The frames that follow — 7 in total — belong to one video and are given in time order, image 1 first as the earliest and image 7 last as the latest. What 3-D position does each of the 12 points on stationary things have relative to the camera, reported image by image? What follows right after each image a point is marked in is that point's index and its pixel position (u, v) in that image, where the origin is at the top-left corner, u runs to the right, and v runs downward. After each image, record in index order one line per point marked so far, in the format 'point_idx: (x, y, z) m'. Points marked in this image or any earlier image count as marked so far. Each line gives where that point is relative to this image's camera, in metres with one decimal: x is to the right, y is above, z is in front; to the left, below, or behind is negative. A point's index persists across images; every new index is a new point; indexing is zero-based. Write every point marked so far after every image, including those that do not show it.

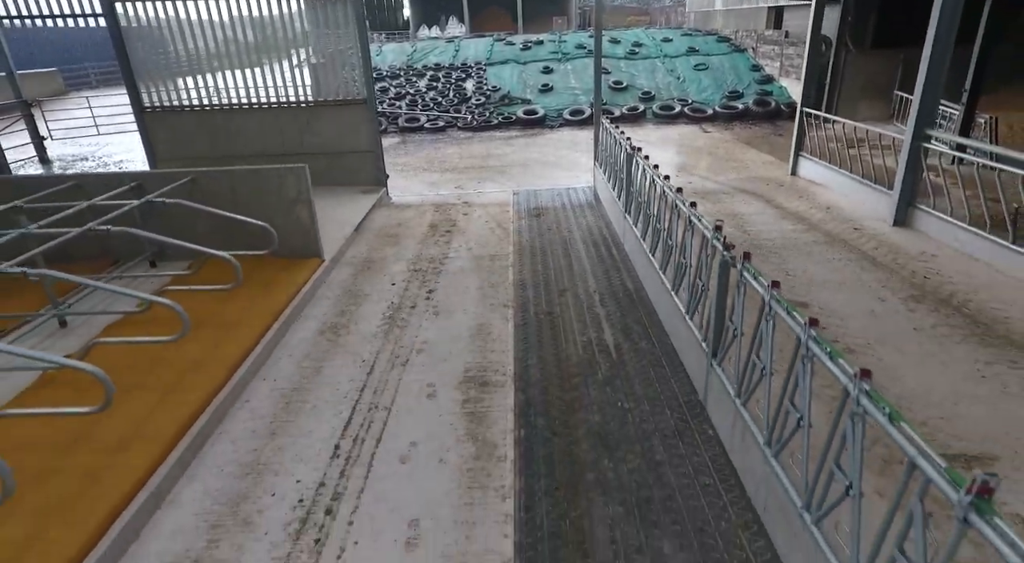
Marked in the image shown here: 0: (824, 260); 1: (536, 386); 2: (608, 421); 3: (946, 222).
0: (+1.8, +0.1, +3.5) m
1: (+0.1, -0.4, +2.6) m
2: (+0.4, -0.5, +2.3) m
3: (+2.6, +0.4, +3.7) m
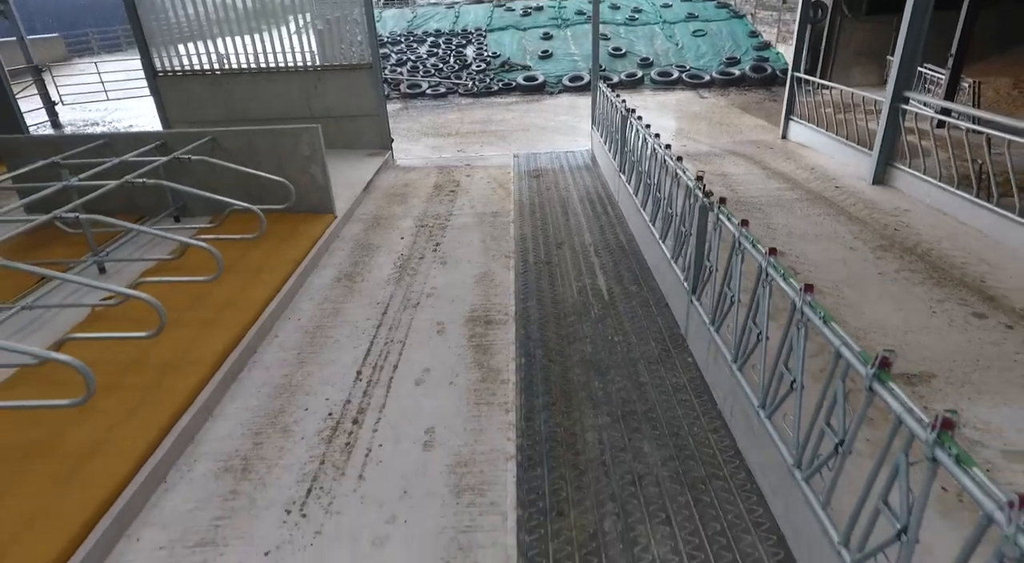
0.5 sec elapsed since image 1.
0: (+1.8, +0.4, +3.8) m
1: (+0.1, -0.2, +2.9) m
2: (+0.4, -0.3, +2.6) m
3: (+2.6, +0.7, +4.0) m
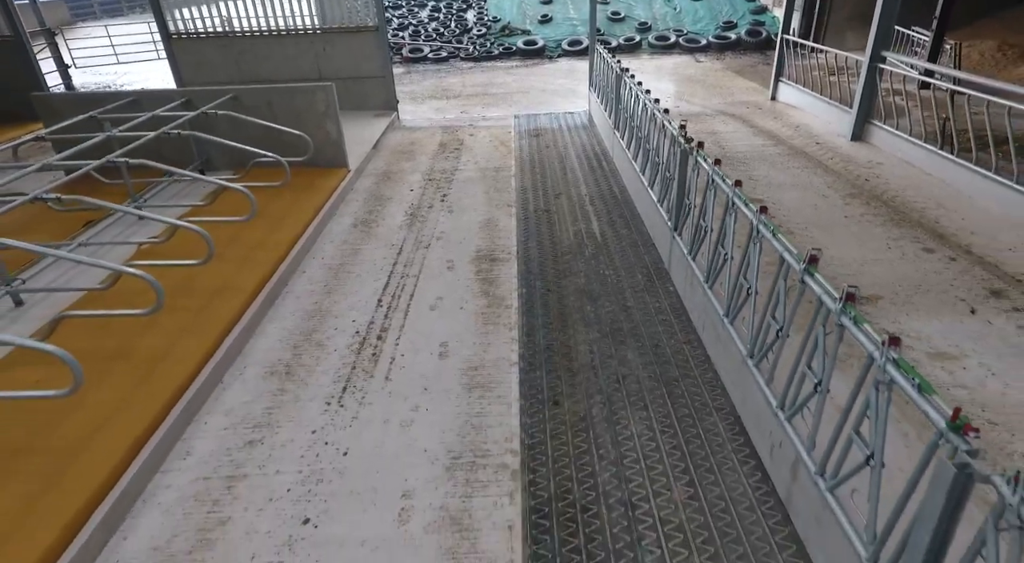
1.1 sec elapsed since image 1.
0: (+1.8, +0.8, +4.1) m
1: (+0.1, +0.1, +3.2) m
2: (+0.4, 0.0, +3.0) m
3: (+2.6, +1.0, +4.3) m
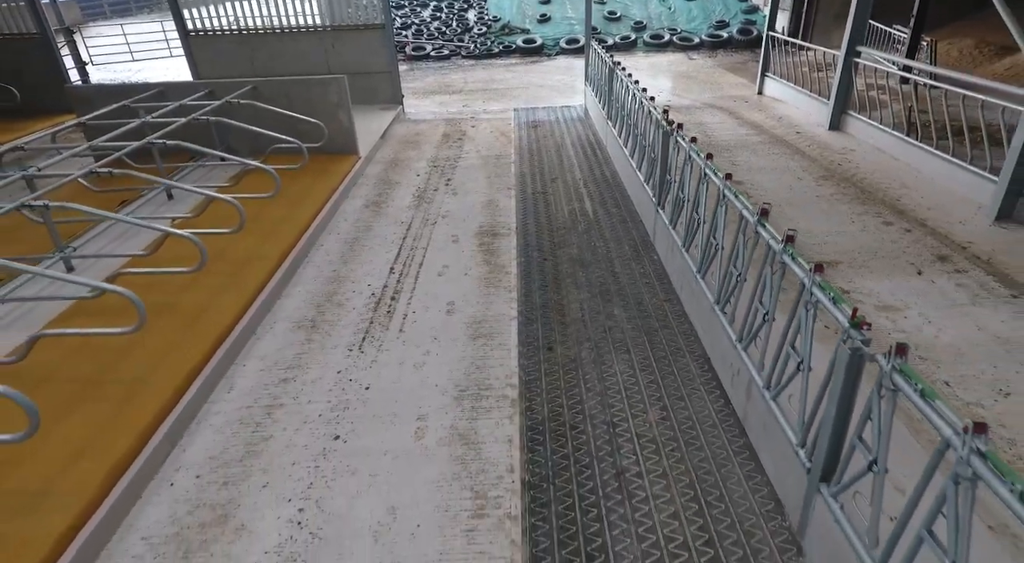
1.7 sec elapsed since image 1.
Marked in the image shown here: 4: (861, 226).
0: (+1.8, +0.9, +4.4) m
1: (+0.1, +0.3, +3.5) m
2: (+0.4, +0.2, +3.3) m
3: (+2.6, +1.2, +4.6) m
4: (+1.8, +0.3, +3.2) m
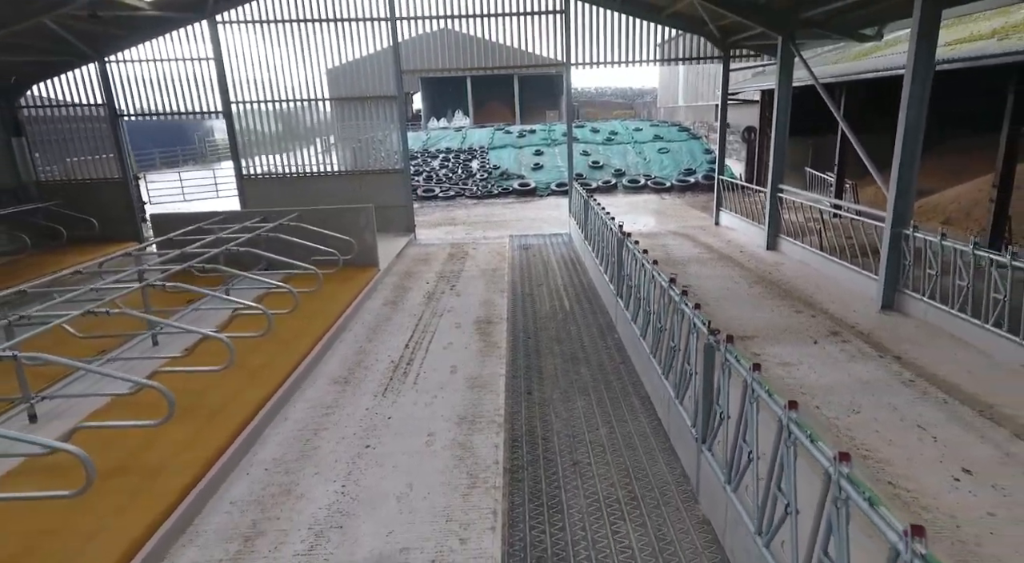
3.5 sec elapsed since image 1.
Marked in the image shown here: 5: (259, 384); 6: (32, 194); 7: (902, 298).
0: (+1.7, +0.1, +5.4) m
1: (+0.1, -0.3, +4.4) m
2: (+0.3, -0.3, +4.1) m
3: (+2.6, +0.3, +5.6) m
4: (+1.7, -0.2, +4.1) m
5: (-1.3, -0.5, +3.3) m
6: (-5.6, +1.0, +7.2) m
7: (+2.5, -0.1, +4.0) m
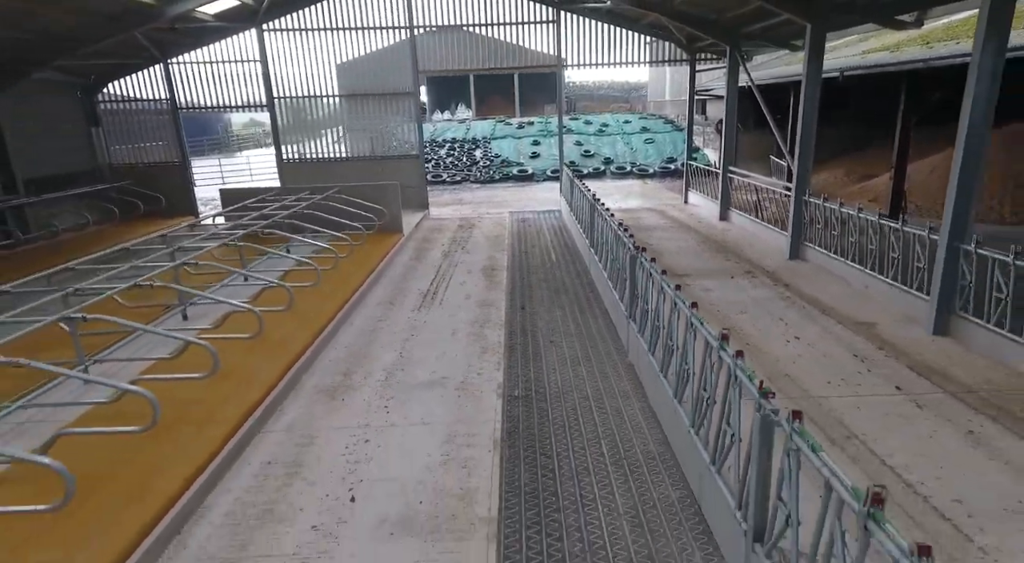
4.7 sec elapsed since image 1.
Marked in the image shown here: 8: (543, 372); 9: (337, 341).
0: (+1.7, +0.5, +6.7) m
1: (0.0, +0.1, +5.7) m
2: (+0.3, 0.0, +5.5) m
3: (+2.6, +0.7, +7.0) m
4: (+1.7, +0.2, +5.4) m
5: (-1.3, -0.2, +4.6) m
6: (-5.6, +1.5, +8.5) m
7: (+2.5, +0.3, +5.3) m
8: (+0.2, -0.5, +3.5) m
9: (-1.2, -0.4, +4.1) m
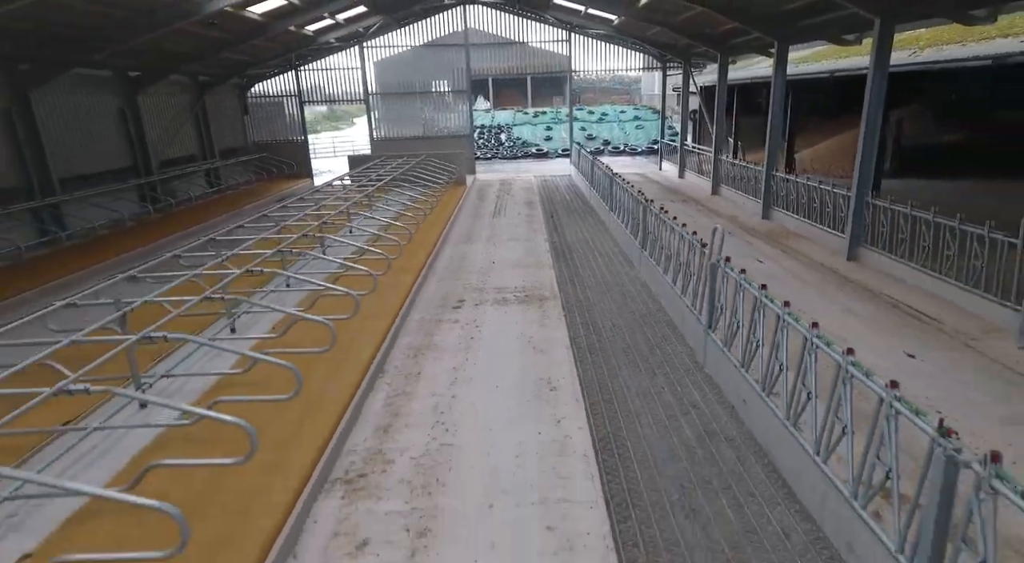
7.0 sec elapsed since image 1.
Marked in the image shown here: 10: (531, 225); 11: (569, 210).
0: (+2.2, +1.6, +10.2) m
1: (+0.5, +1.2, +9.3) m
2: (+0.8, +1.1, +9.0) m
3: (+3.0, +1.8, +10.5) m
4: (+2.2, +1.2, +8.9) m
5: (-0.9, +0.9, +8.2) m
6: (-5.1, +2.6, +12.1) m
7: (+3.0, +1.3, +8.8) m
8: (+0.6, +0.5, +7.1) m
9: (-0.7, +0.6, +7.6) m
10: (+0.2, +0.7, +7.6) m
11: (+0.8, +1.0, +8.6) m
